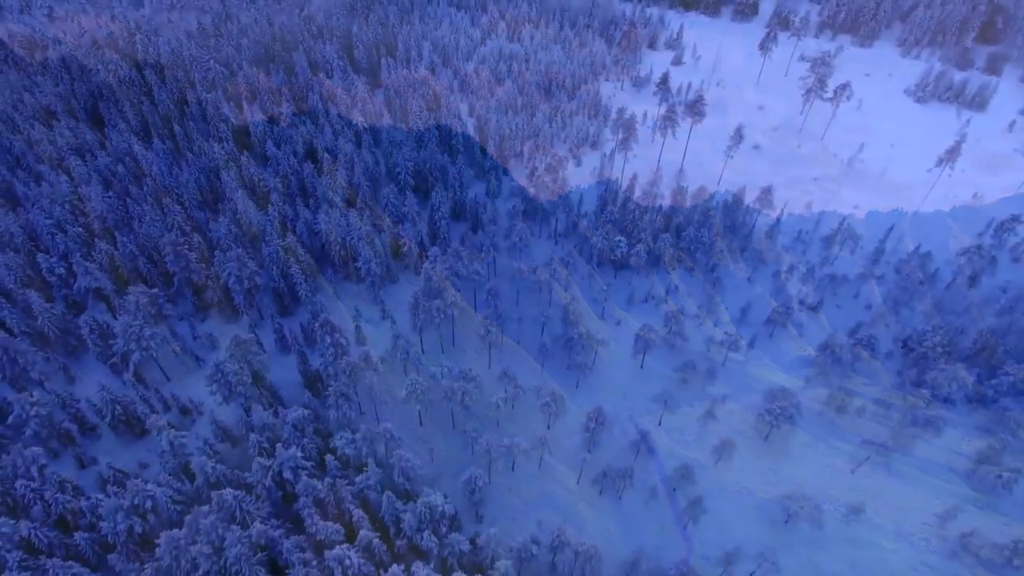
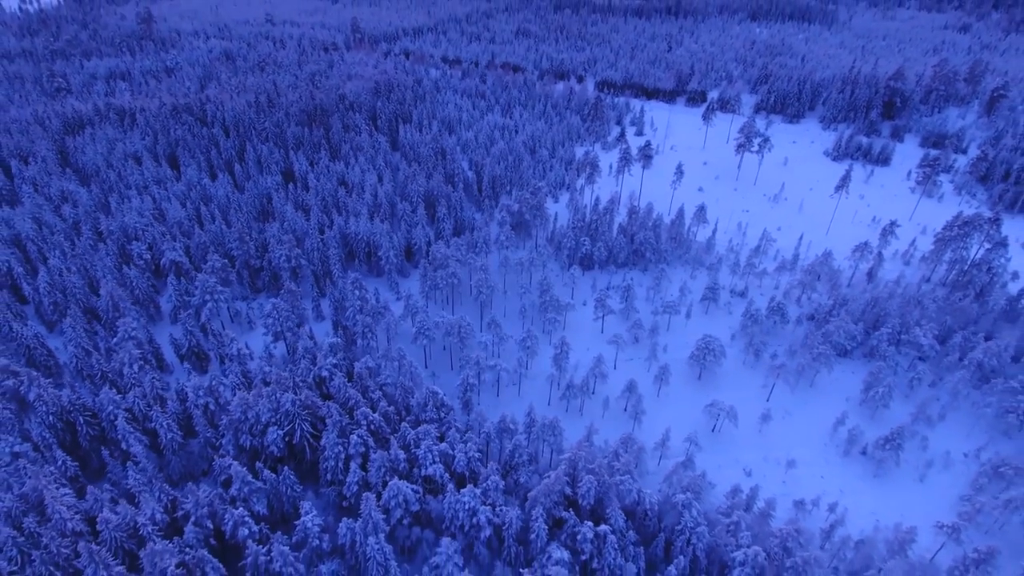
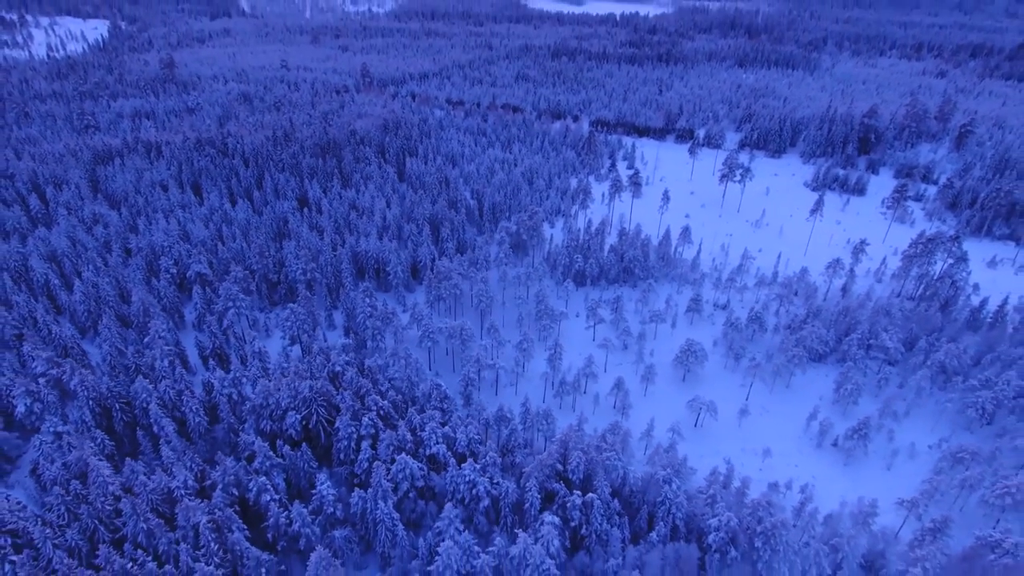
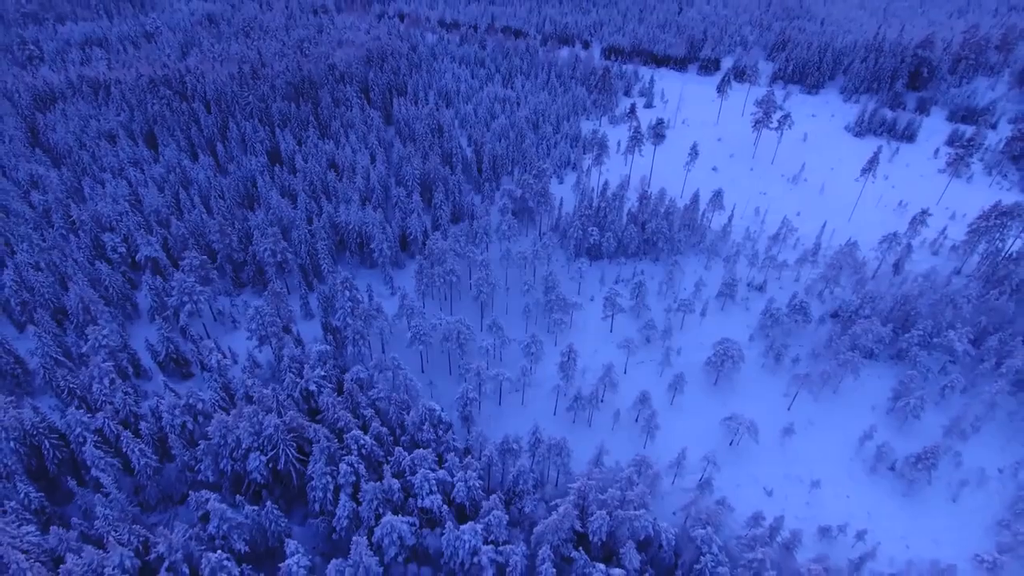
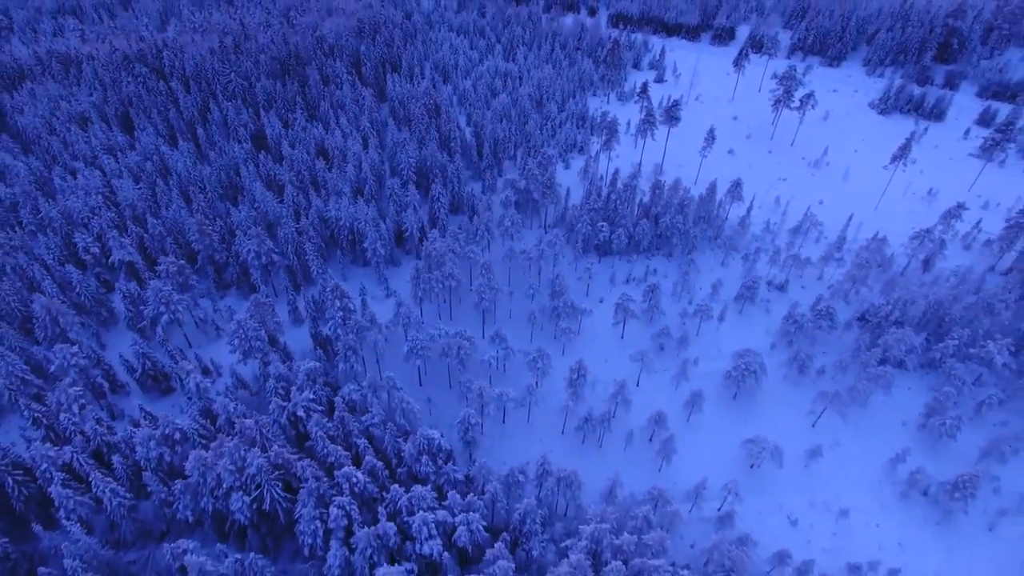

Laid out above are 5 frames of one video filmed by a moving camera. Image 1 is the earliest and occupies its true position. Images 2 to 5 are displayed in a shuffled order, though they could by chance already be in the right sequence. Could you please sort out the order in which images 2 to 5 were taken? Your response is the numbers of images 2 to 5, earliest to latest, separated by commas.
5, 4, 2, 3
